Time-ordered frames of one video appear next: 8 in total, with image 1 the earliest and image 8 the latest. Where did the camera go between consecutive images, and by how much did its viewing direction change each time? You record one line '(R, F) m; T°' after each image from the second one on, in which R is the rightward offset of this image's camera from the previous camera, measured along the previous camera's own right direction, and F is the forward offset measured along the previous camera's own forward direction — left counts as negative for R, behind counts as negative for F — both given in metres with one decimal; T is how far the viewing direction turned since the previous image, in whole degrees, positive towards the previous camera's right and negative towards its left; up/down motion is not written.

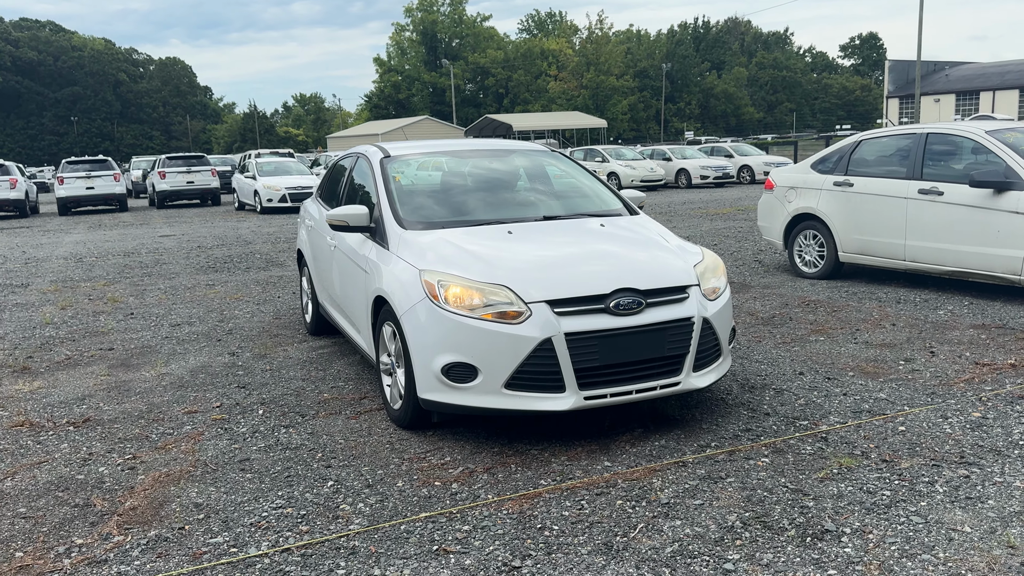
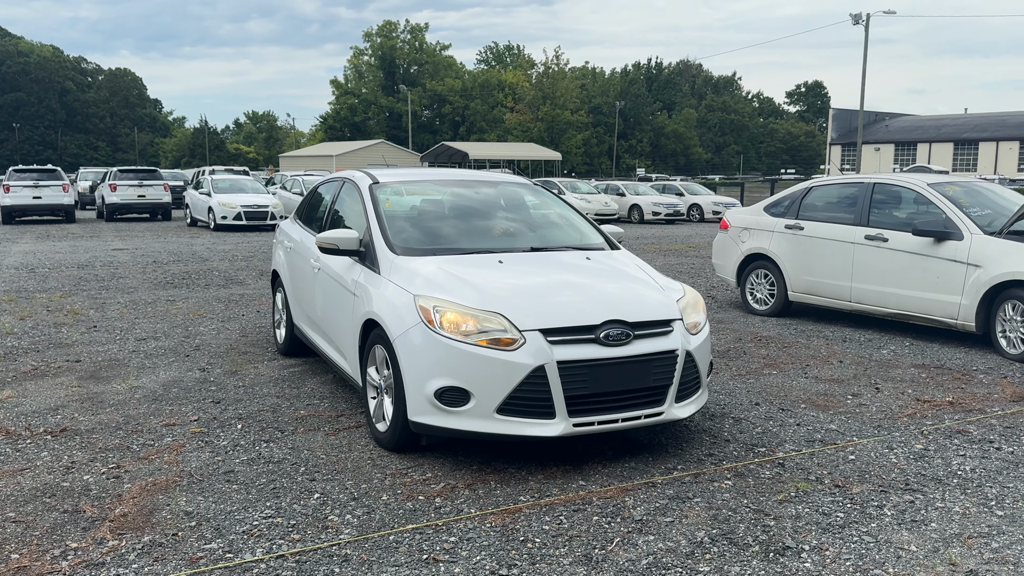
(-0.2, -0.2) m; +4°
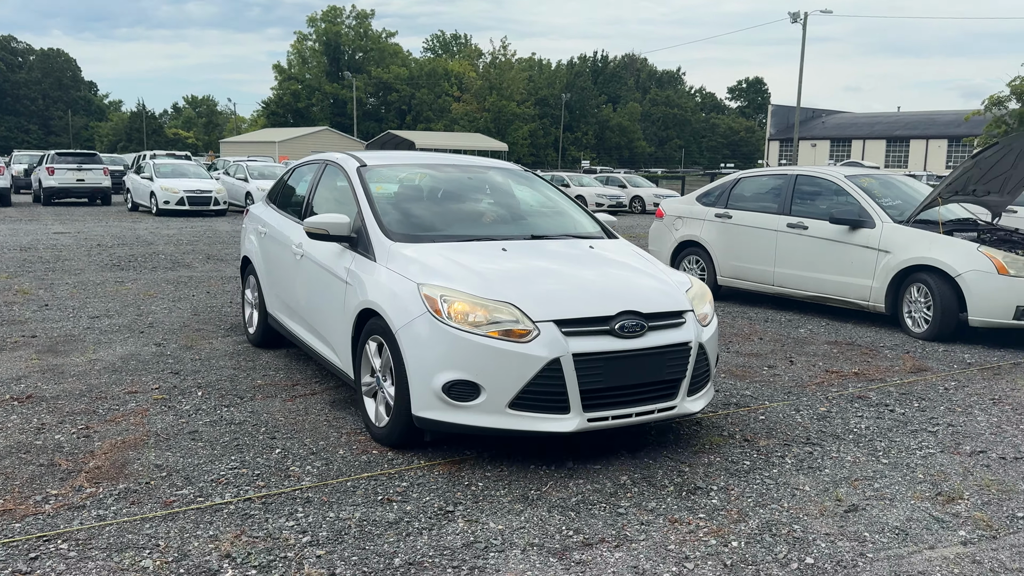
(0.0, -0.4) m; +4°
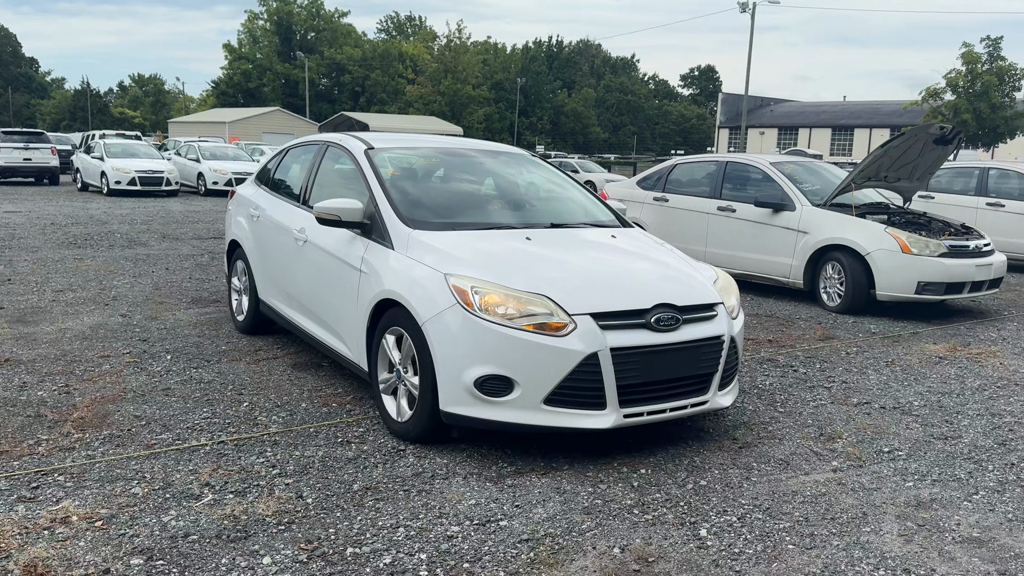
(+0.1, -0.5) m; +3°
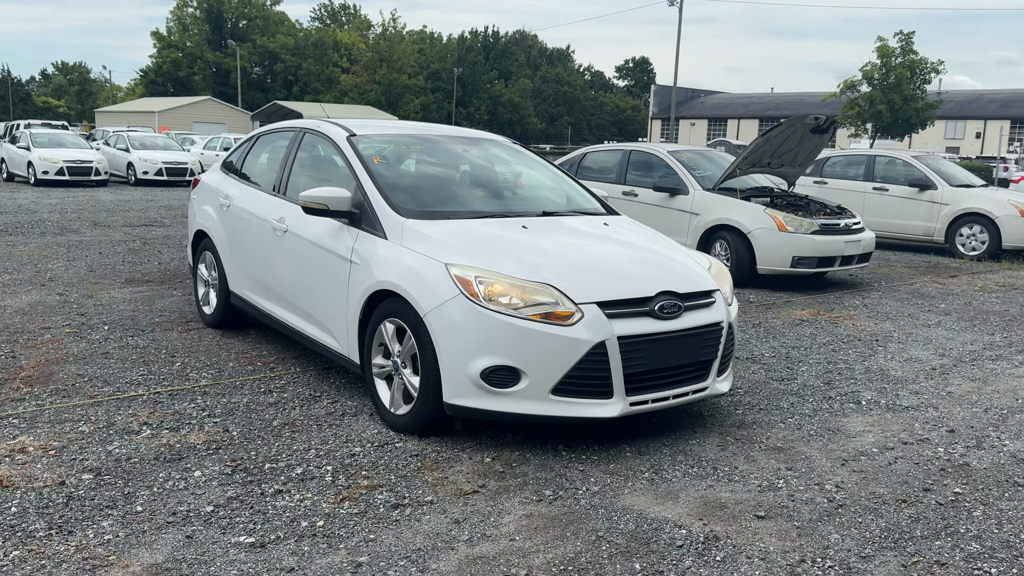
(+0.2, -0.7) m; +4°
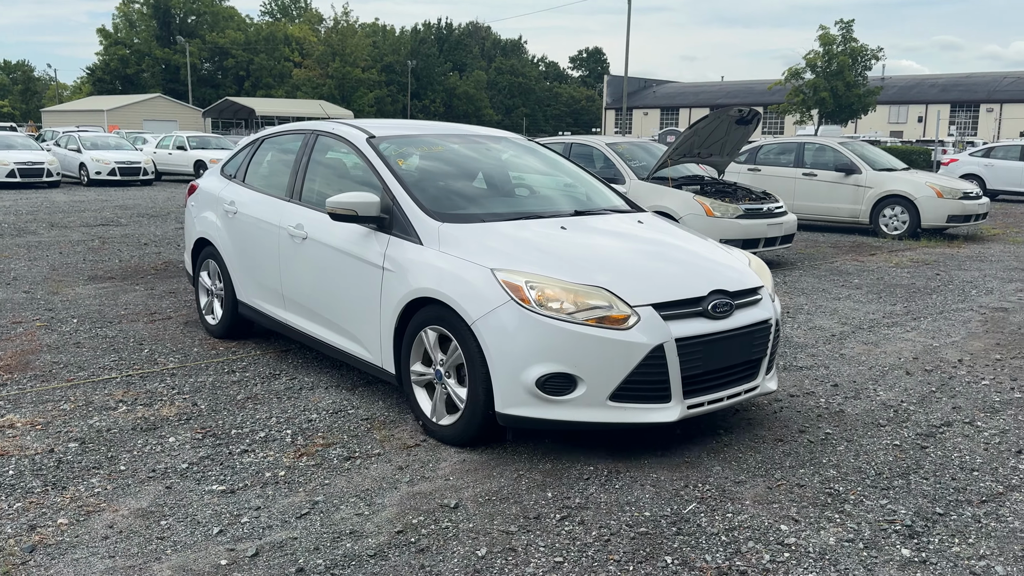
(+0.1, -0.5) m; +3°
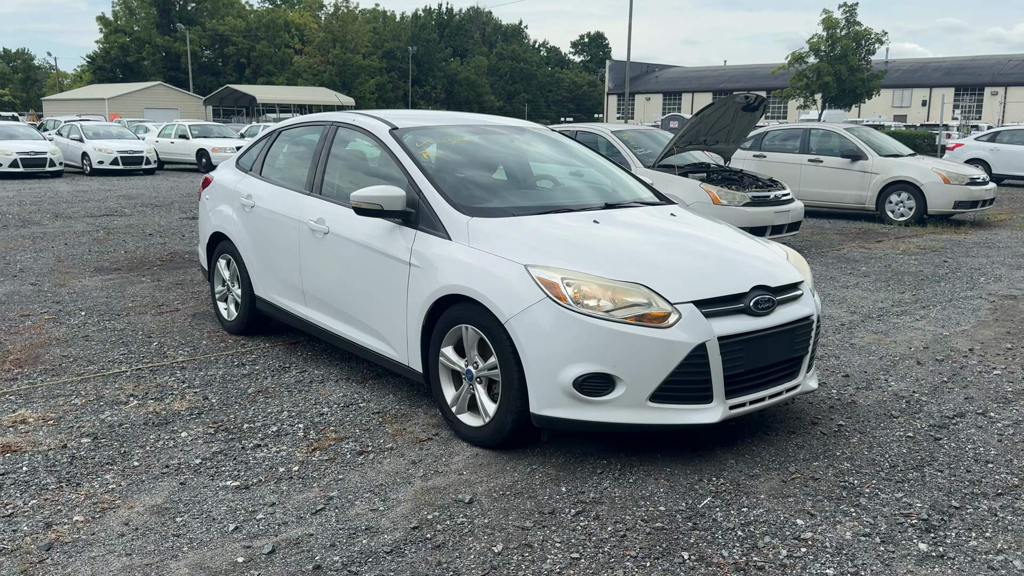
(0.0, 0.0) m; 0°
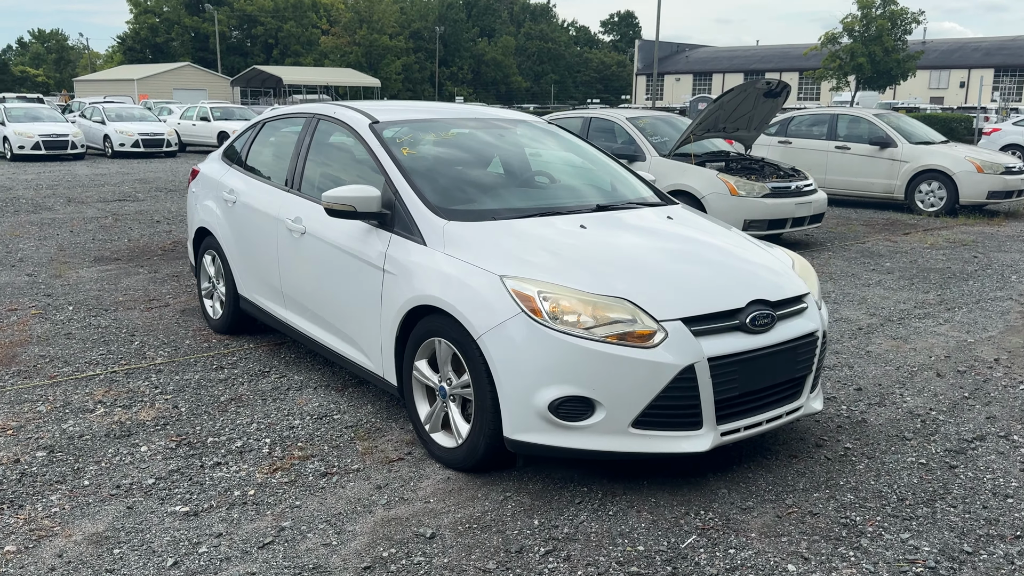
(+0.2, +0.3) m; -2°
